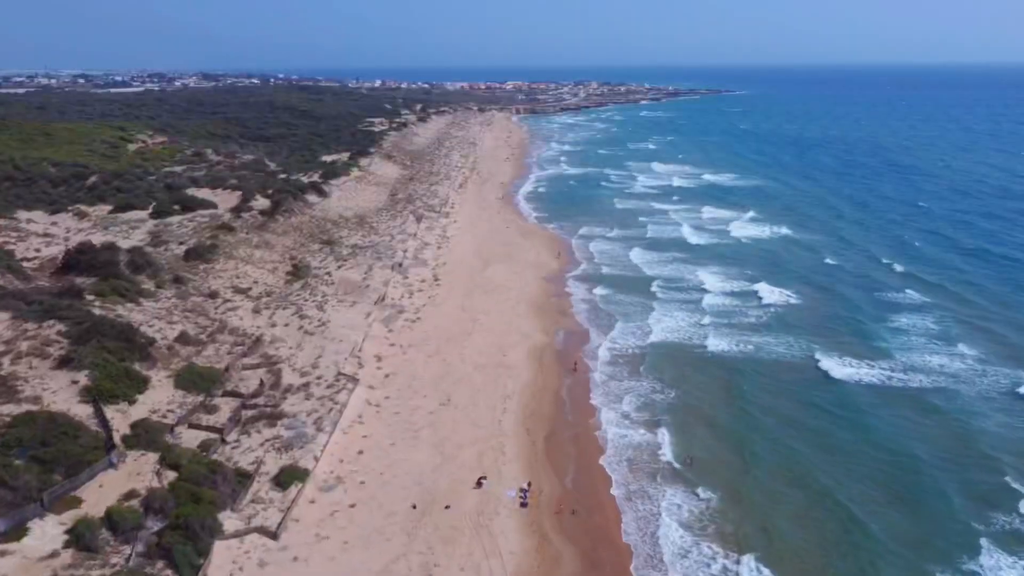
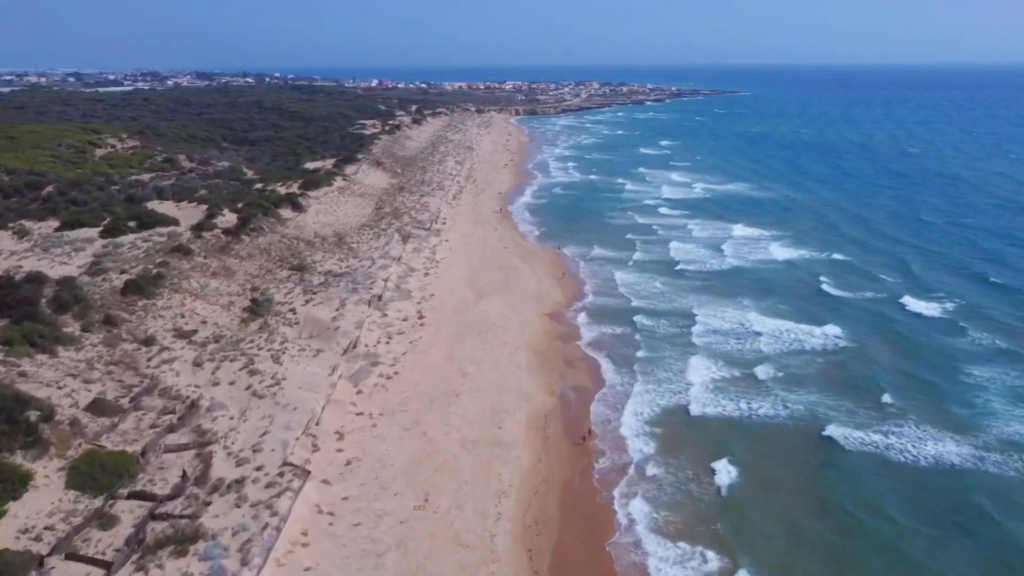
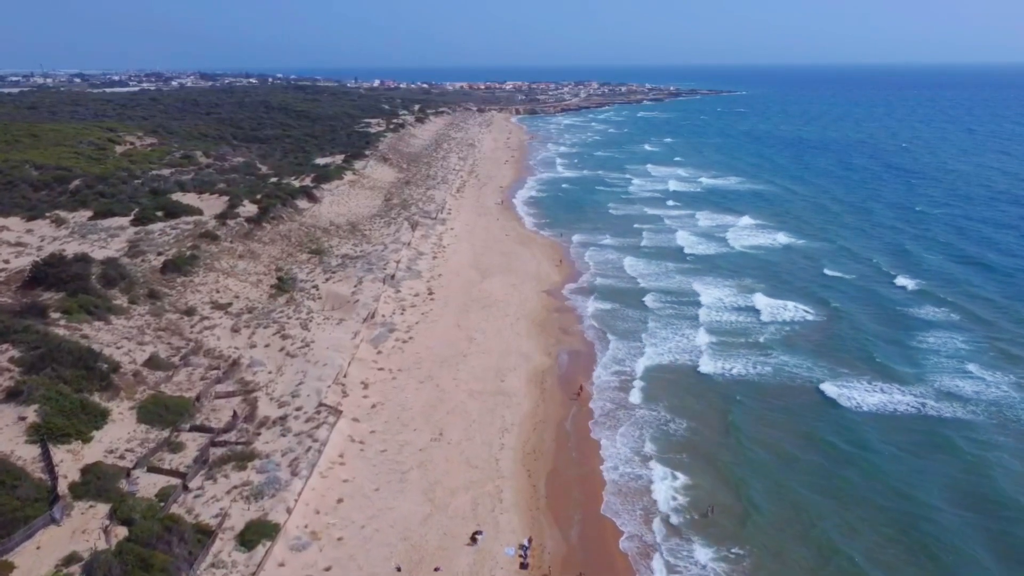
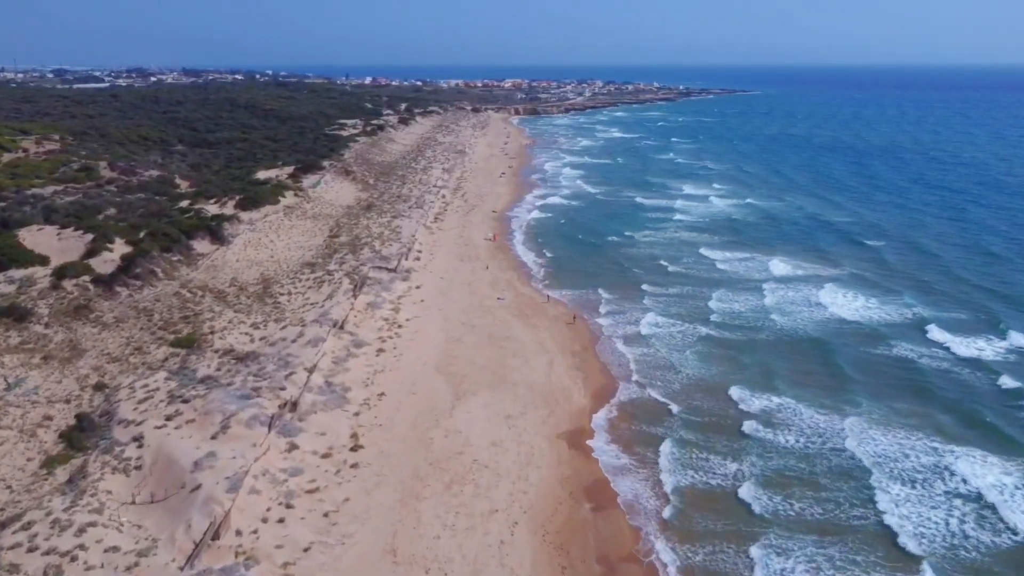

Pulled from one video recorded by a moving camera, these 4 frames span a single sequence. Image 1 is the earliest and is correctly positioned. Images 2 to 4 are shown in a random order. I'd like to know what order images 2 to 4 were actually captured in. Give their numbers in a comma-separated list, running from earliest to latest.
3, 2, 4
